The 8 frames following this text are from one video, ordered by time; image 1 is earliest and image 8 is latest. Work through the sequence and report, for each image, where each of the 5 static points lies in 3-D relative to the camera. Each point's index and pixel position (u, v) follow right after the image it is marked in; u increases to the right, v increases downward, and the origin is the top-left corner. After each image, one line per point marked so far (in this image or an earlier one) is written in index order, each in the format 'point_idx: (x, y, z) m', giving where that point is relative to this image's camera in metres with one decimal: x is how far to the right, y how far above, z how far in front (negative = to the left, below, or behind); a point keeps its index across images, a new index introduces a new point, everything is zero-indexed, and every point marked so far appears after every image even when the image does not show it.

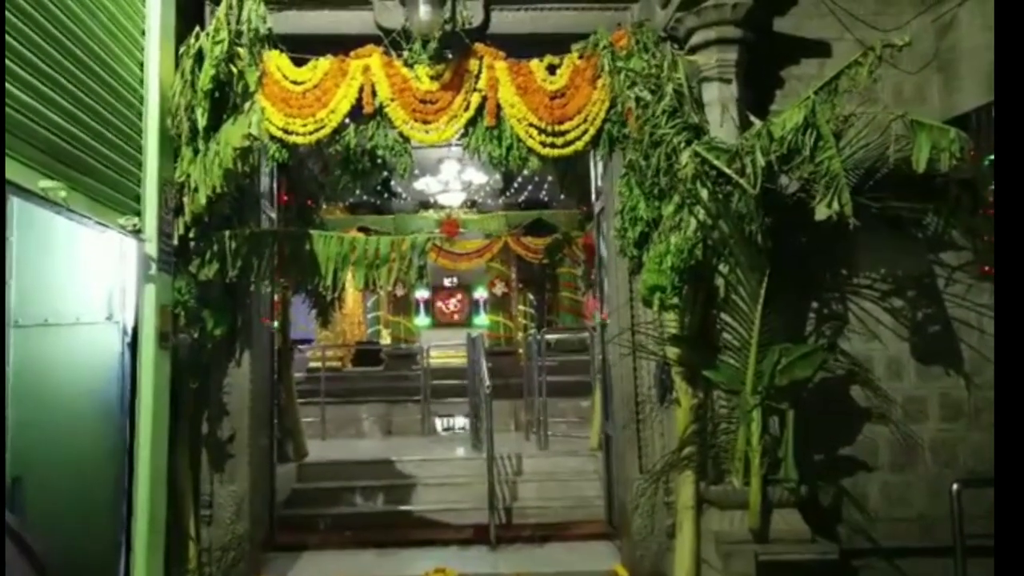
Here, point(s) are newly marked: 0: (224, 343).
0: (-1.7, -0.3, +4.7) m
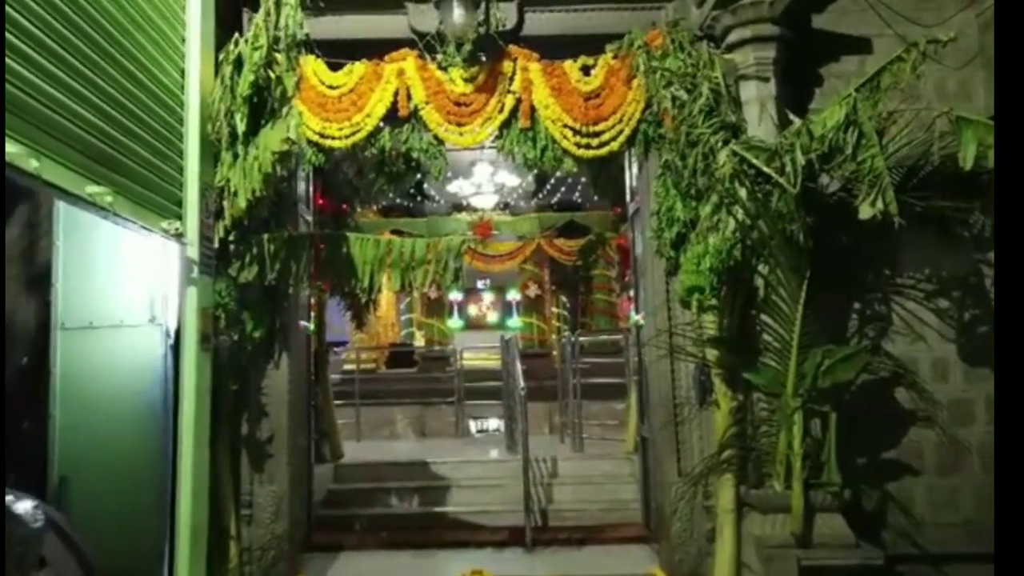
0: (-1.5, -0.3, +4.8) m
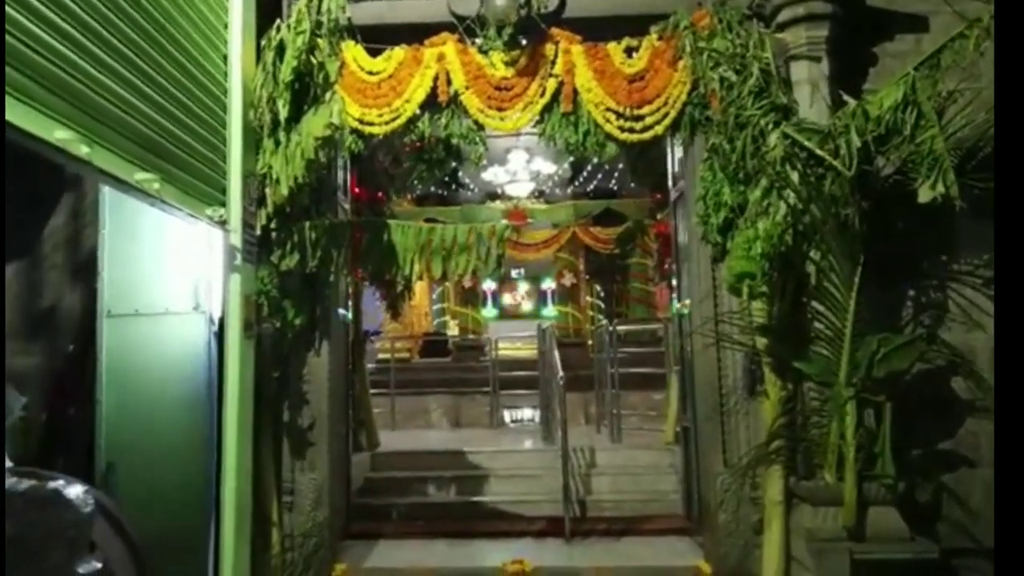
0: (-1.2, -0.3, +4.8) m
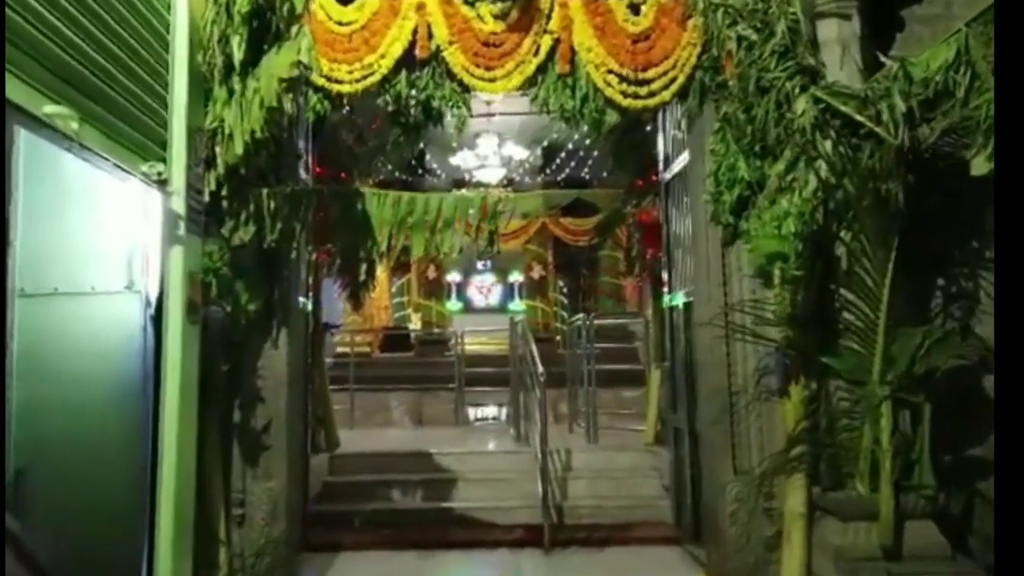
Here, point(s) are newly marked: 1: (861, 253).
0: (-1.3, -0.2, +4.1) m
1: (+1.6, +0.2, +3.7) m
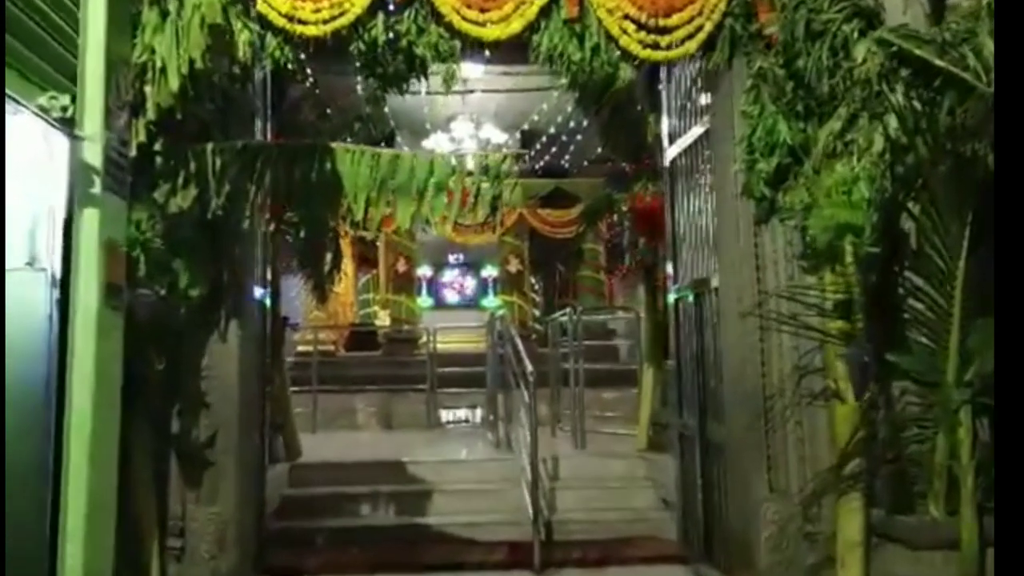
0: (-1.3, -0.1, +3.4) m
1: (+1.6, +0.2, +3.1) m
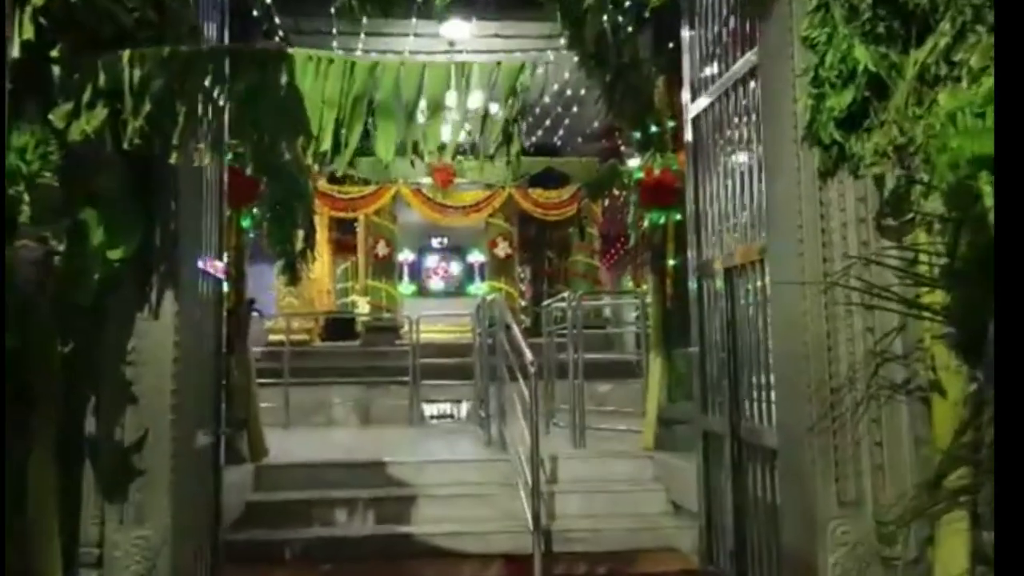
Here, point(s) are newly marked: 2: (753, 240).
0: (-1.3, 0.0, +2.7) m
1: (+1.7, +0.3, +2.4) m
2: (+1.2, +0.2, +3.9) m
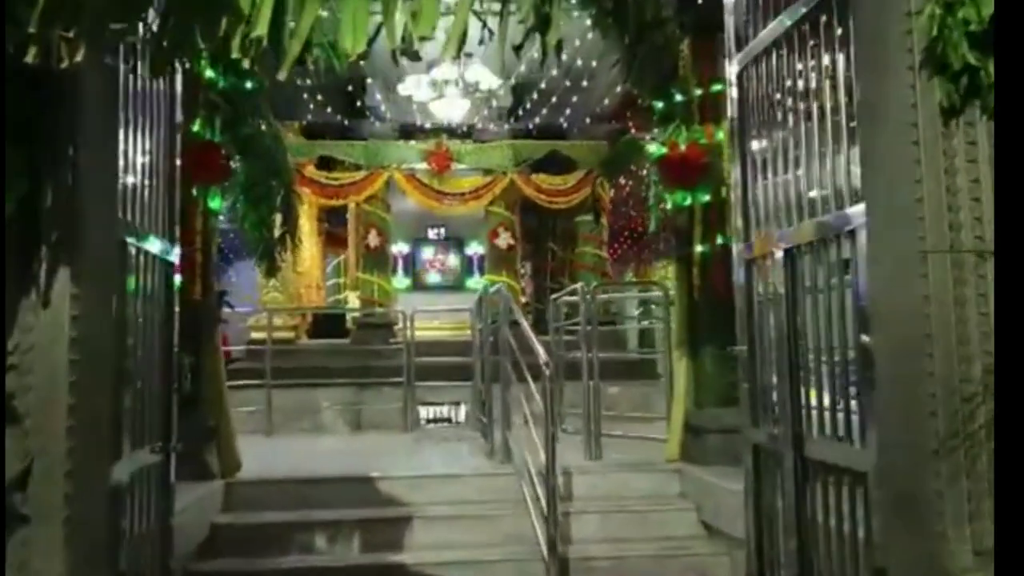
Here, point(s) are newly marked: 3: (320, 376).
0: (-1.2, +0.1, +1.9) m
1: (+1.7, +0.4, +1.7) m
2: (+1.2, +0.3, +3.2) m
3: (-2.1, -1.0, +8.8) m
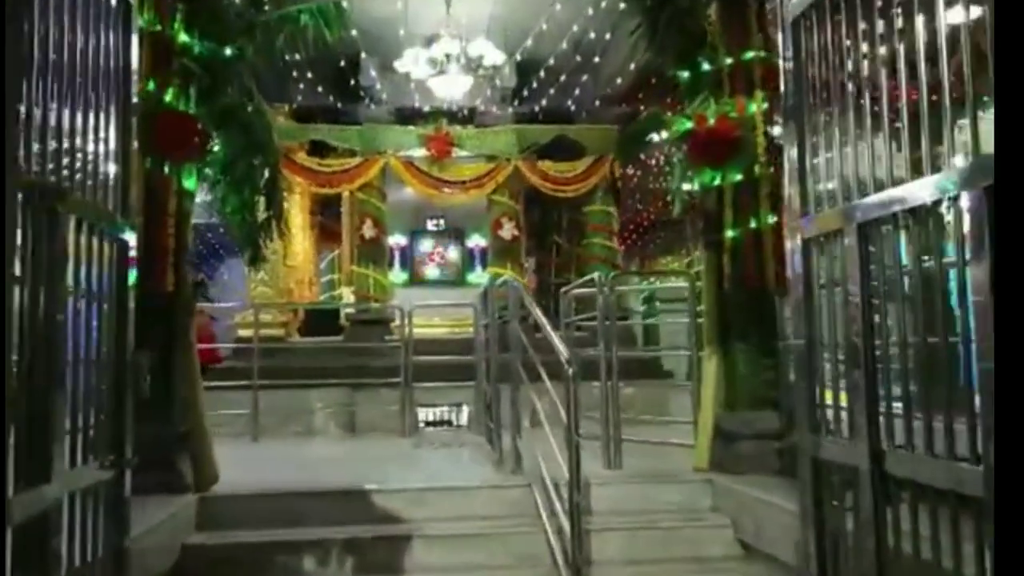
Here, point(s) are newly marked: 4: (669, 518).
0: (-1.1, +0.2, +1.4) m
1: (+1.8, +0.5, +1.1) m
2: (+1.3, +0.4, +2.6) m
3: (-2.1, -0.9, +8.2) m
4: (+0.9, -1.3, +4.4) m
